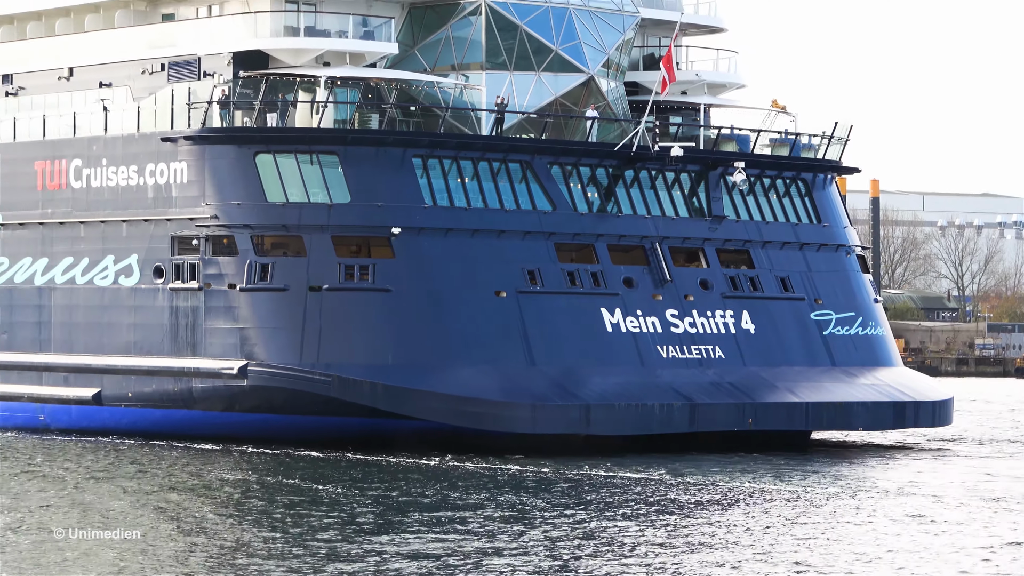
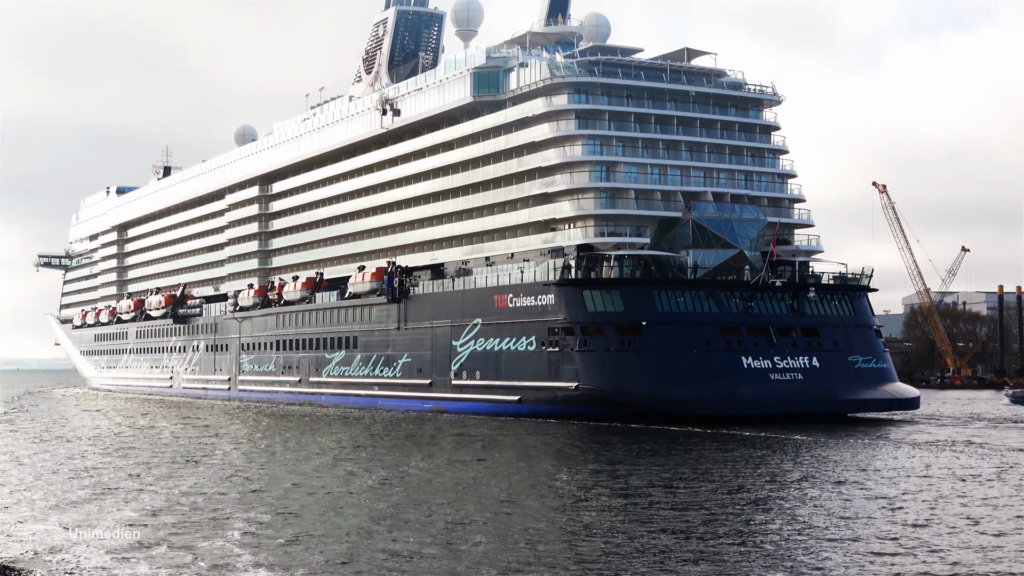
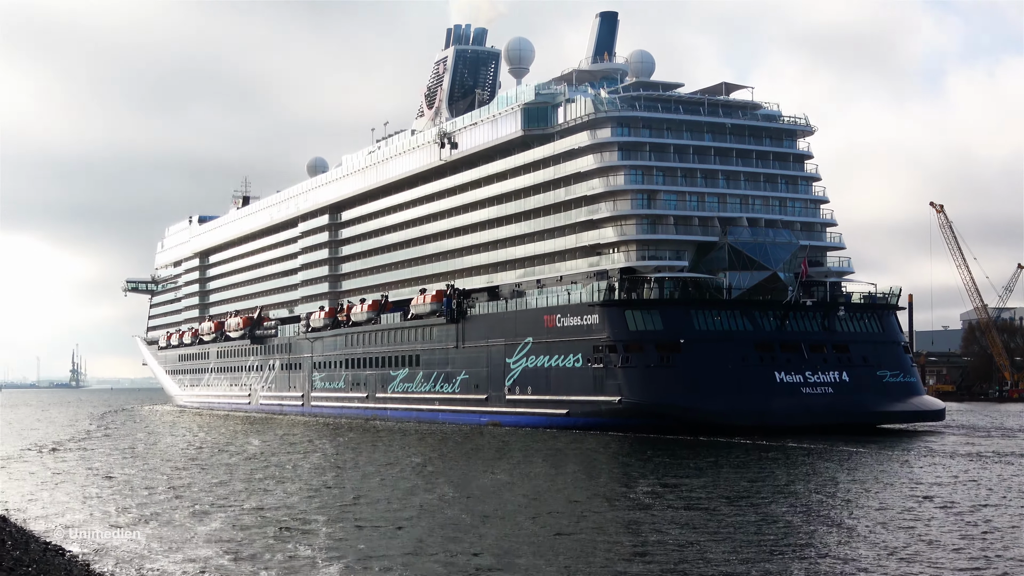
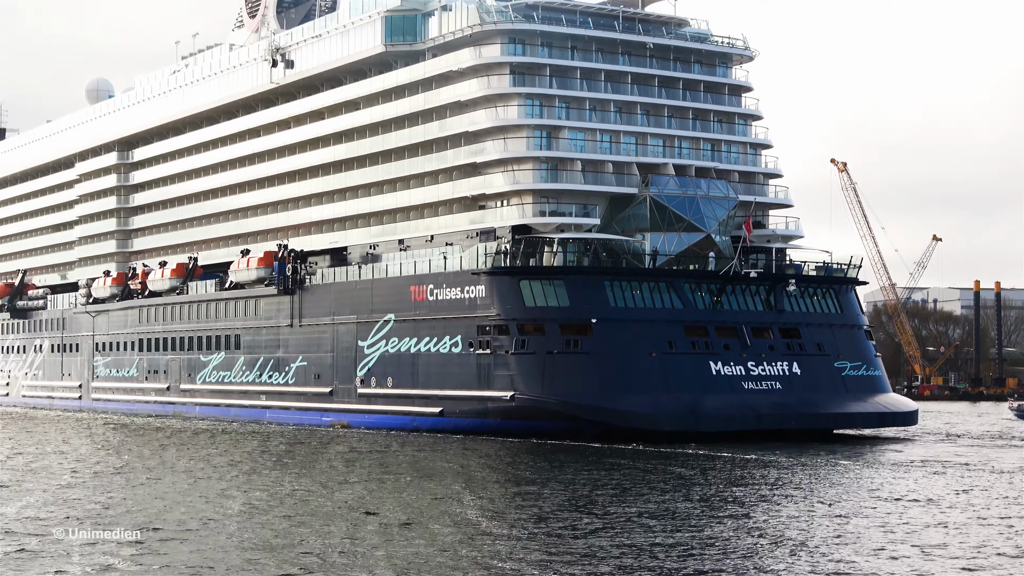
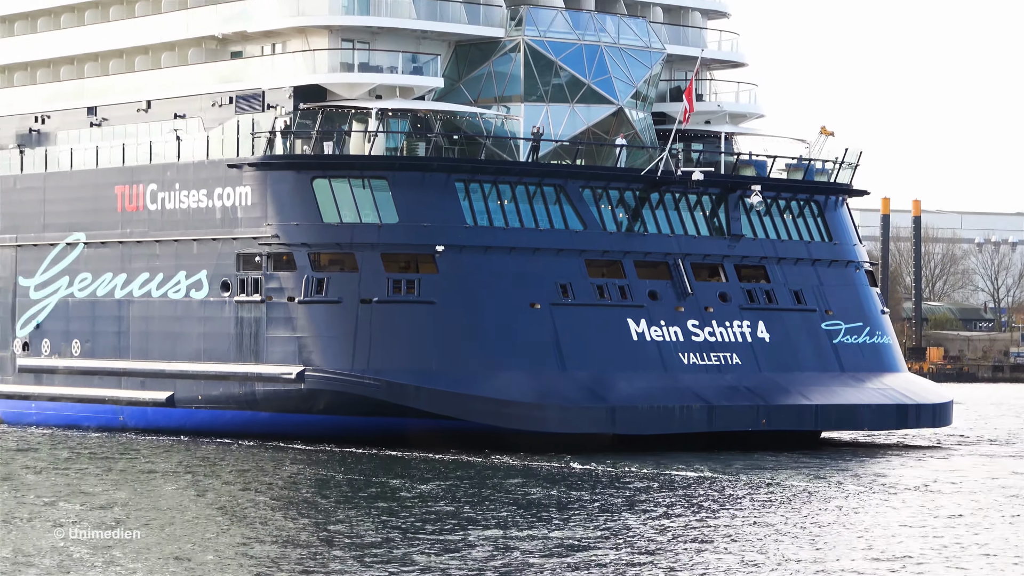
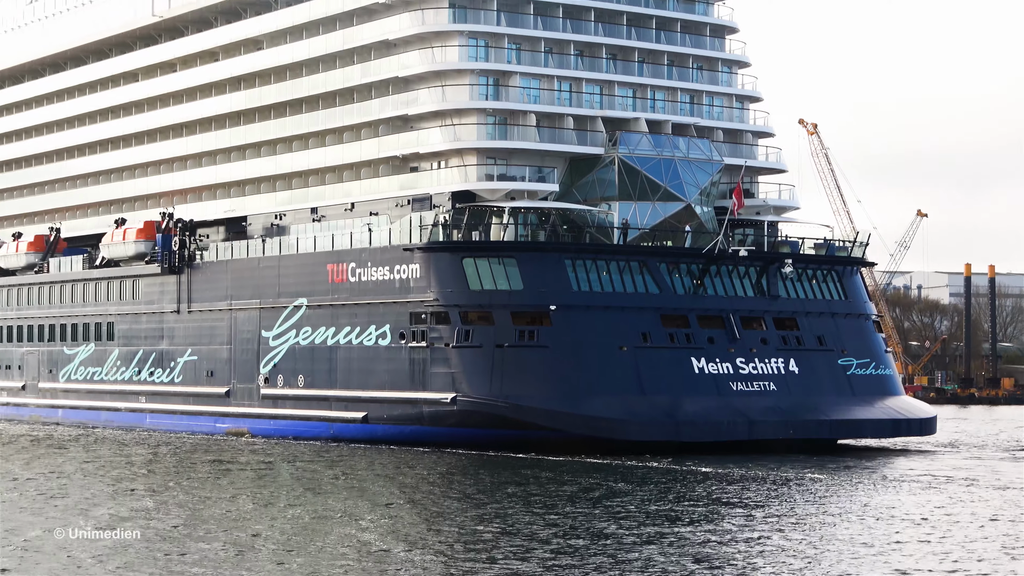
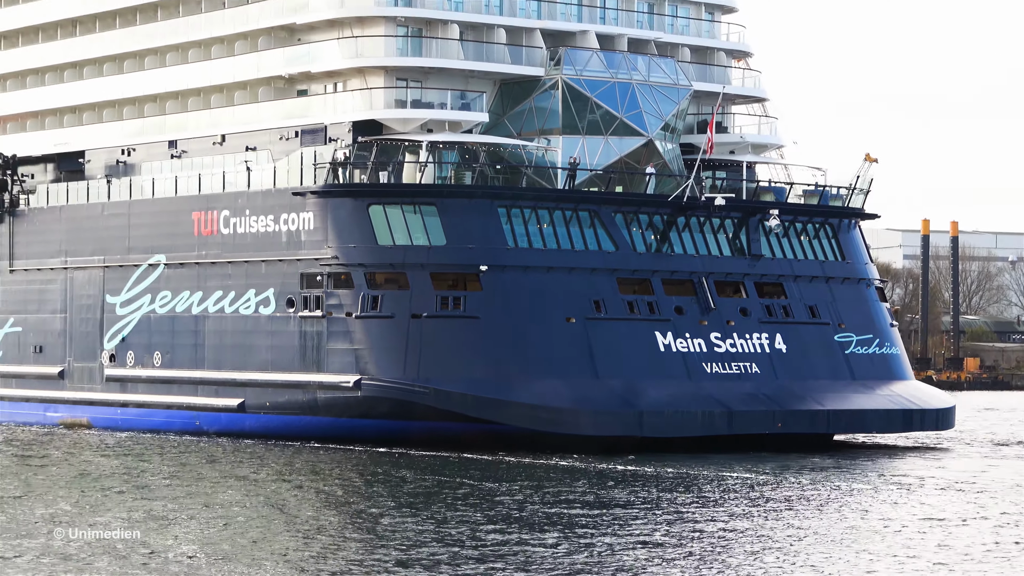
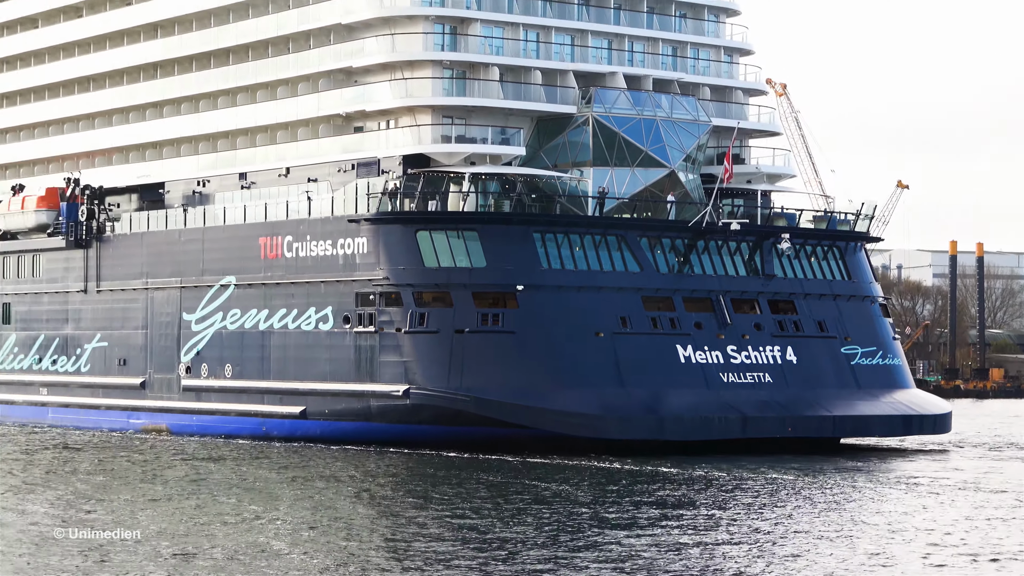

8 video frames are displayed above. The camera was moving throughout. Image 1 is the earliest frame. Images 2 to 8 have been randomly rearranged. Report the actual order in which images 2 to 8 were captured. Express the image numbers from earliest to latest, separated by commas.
5, 7, 8, 6, 4, 2, 3
